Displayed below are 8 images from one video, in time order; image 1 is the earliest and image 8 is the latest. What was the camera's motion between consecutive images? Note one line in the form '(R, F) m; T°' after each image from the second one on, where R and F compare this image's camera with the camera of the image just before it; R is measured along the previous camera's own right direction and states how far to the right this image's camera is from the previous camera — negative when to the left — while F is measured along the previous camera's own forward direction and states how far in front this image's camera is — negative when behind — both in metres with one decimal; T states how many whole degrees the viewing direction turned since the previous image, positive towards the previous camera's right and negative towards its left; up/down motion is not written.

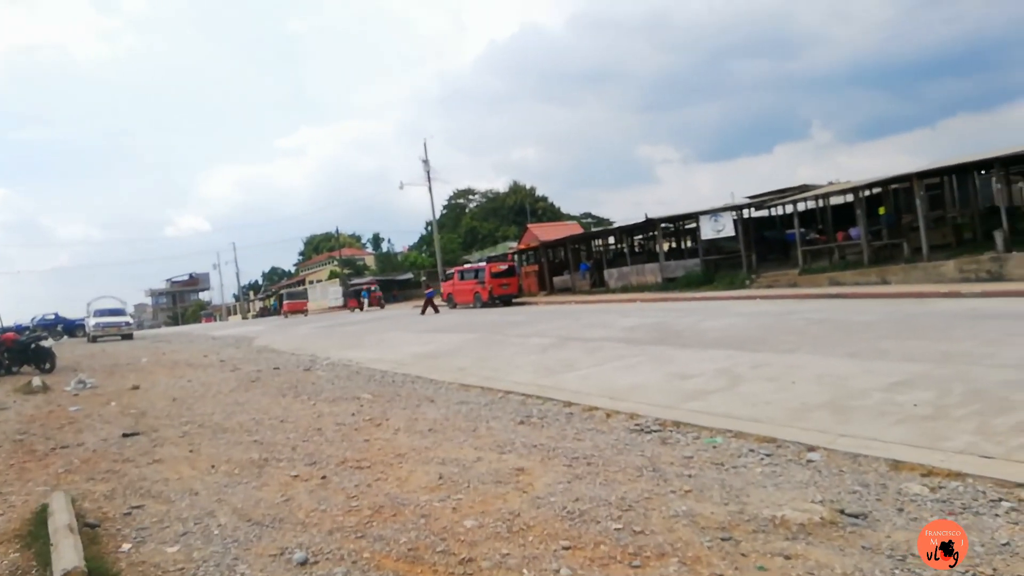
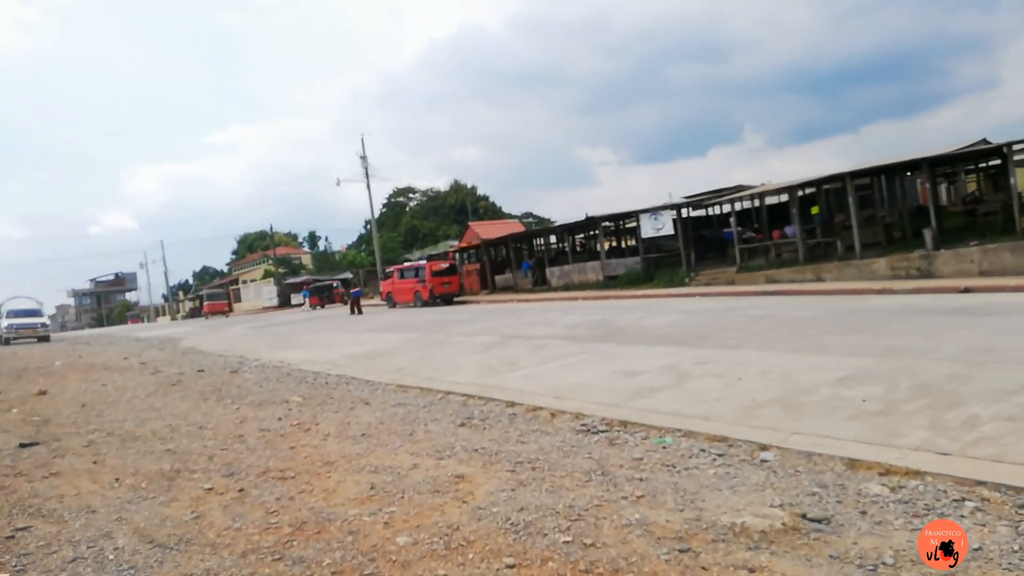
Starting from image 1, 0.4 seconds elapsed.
(0.0, +0.4) m; +5°
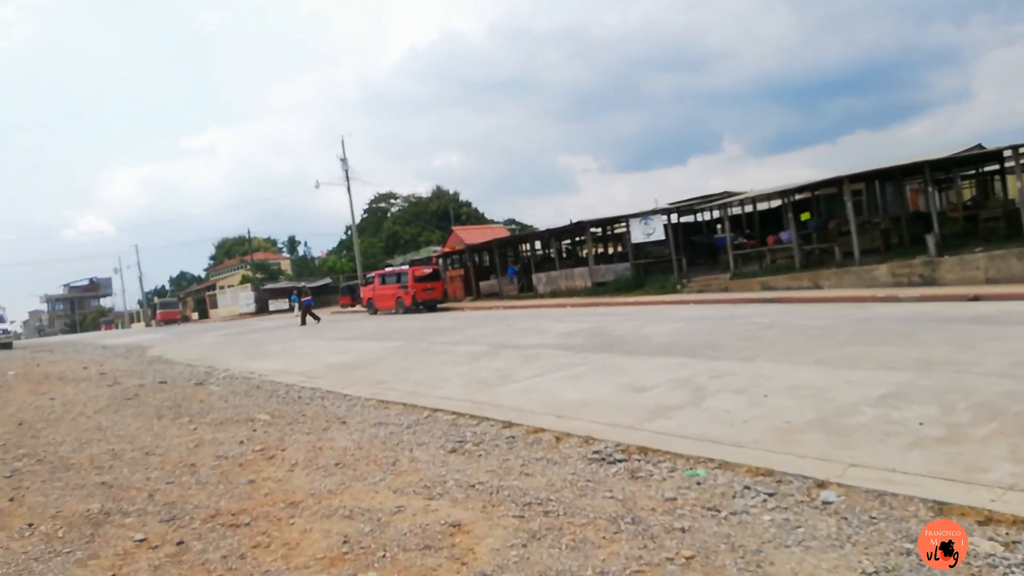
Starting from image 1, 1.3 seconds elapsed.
(-0.2, +1.0) m; +1°
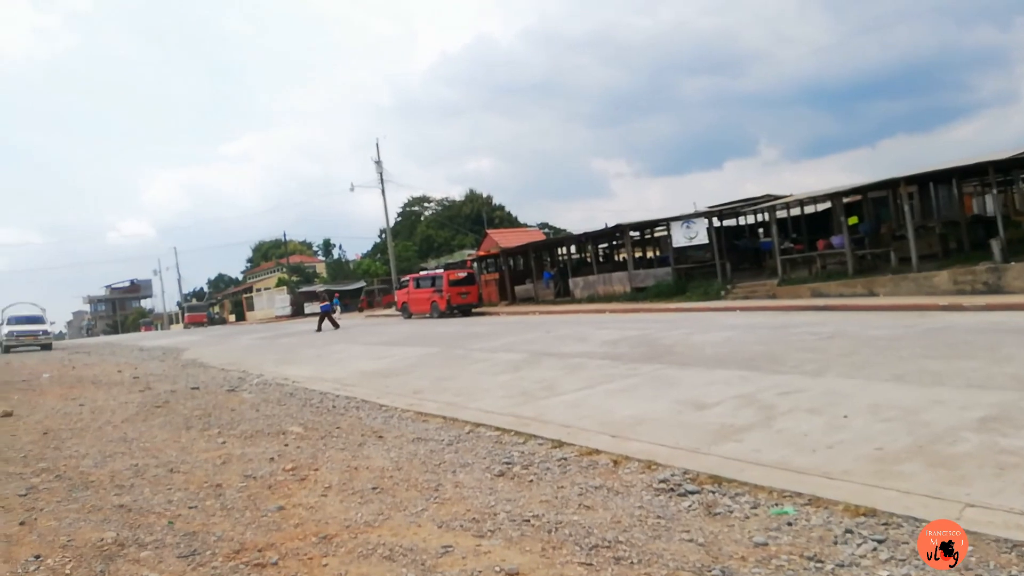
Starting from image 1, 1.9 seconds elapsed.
(-0.2, +0.6) m; -3°
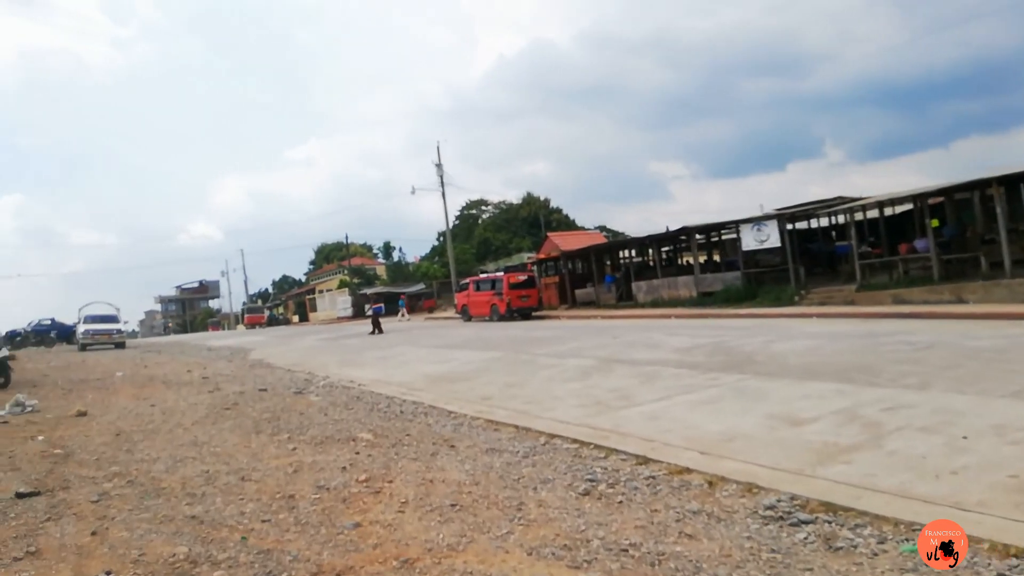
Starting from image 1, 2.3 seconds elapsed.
(-0.2, +0.4) m; -4°
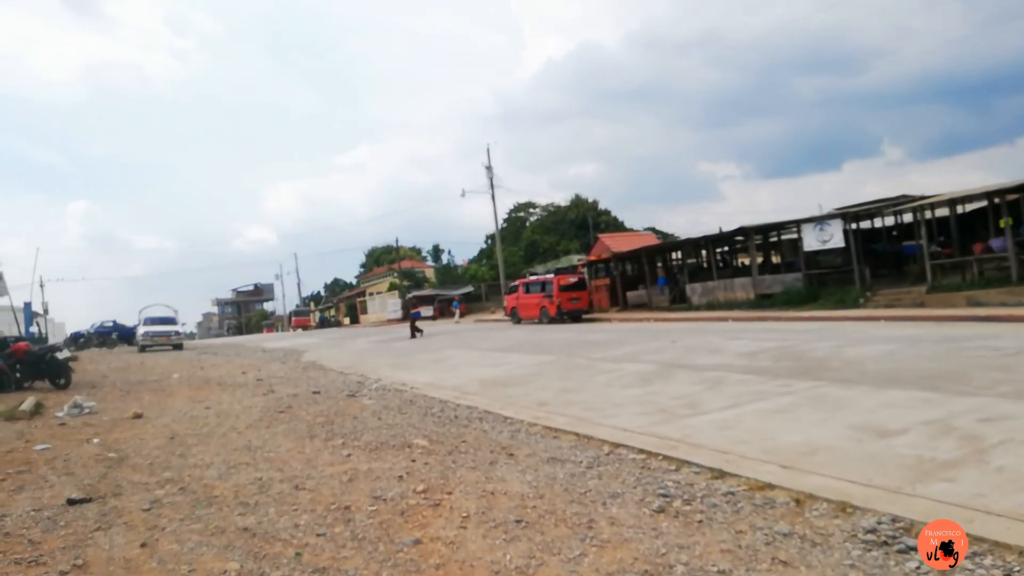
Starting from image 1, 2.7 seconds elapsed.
(-0.1, +0.4) m; -4°
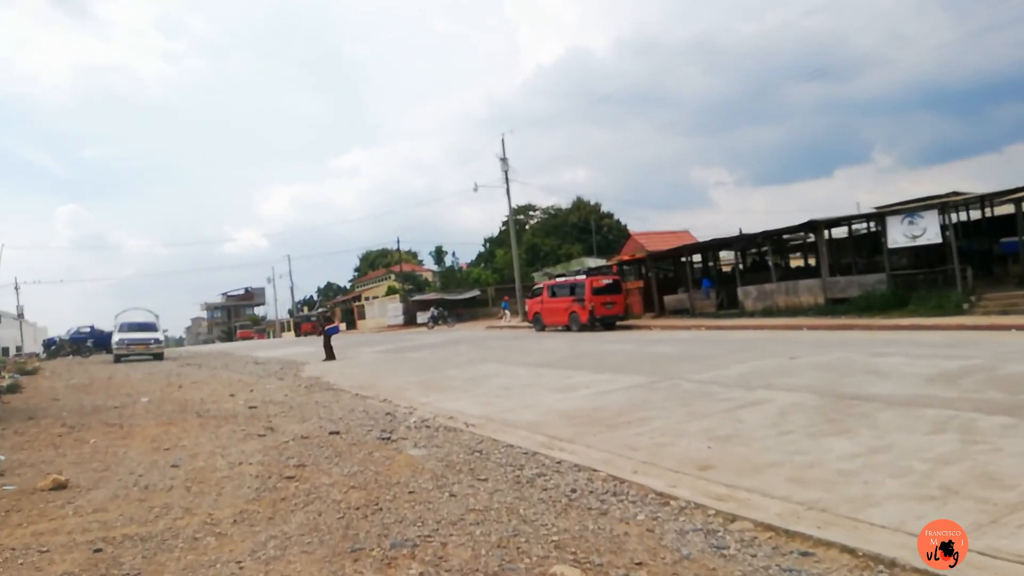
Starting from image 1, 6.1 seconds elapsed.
(-1.4, +3.8) m; +1°
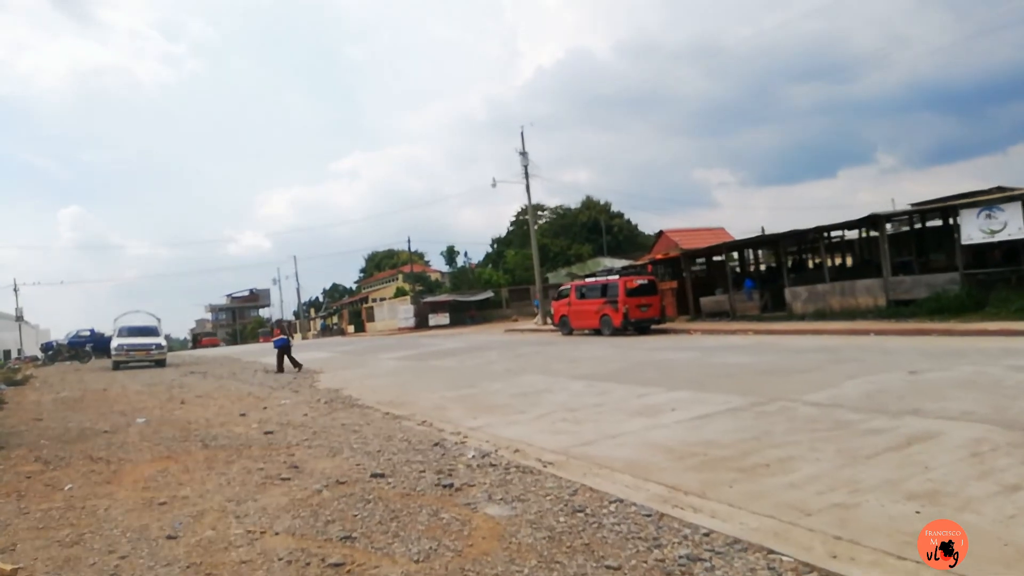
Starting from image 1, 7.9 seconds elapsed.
(-0.9, +2.0) m; 0°
